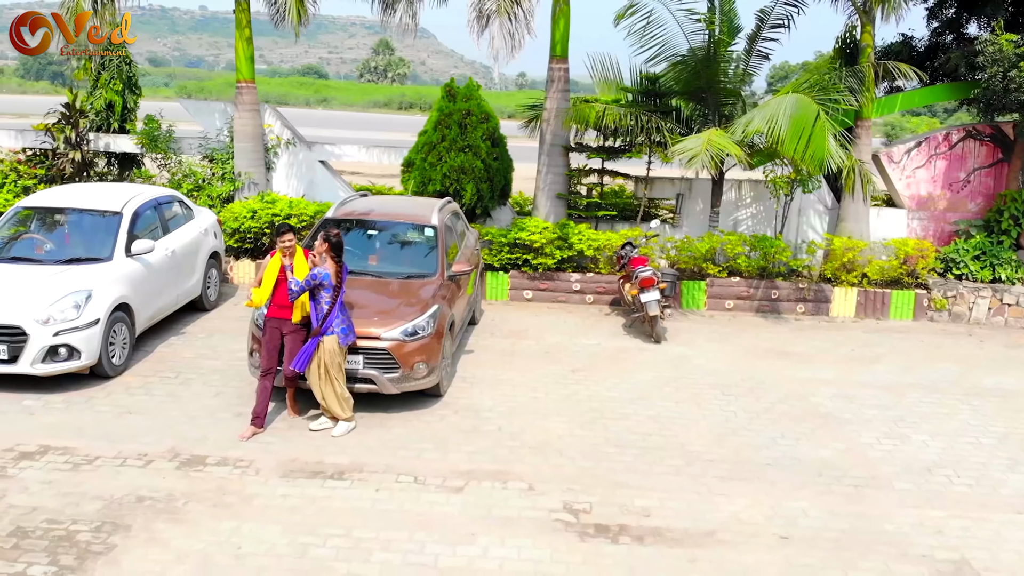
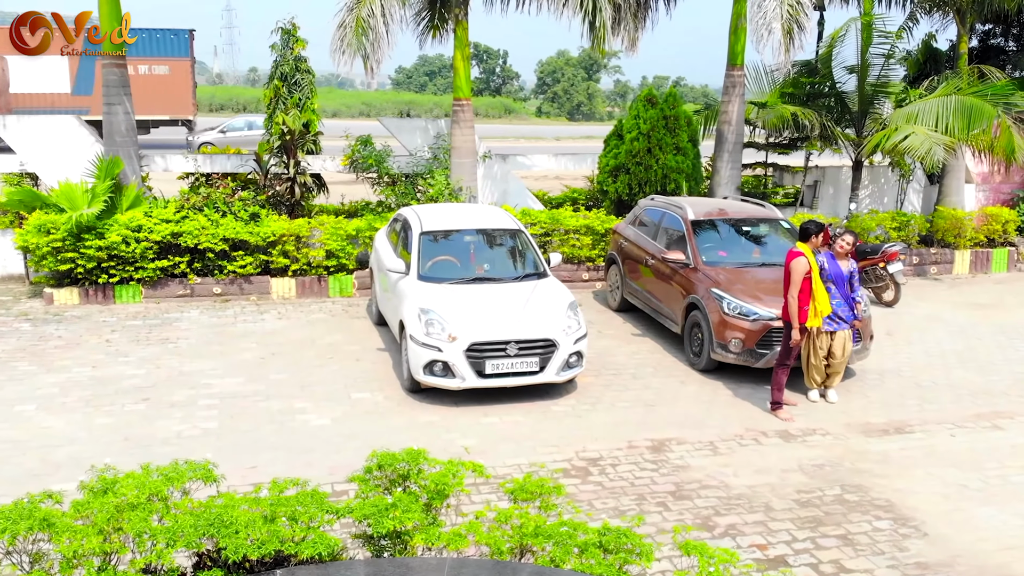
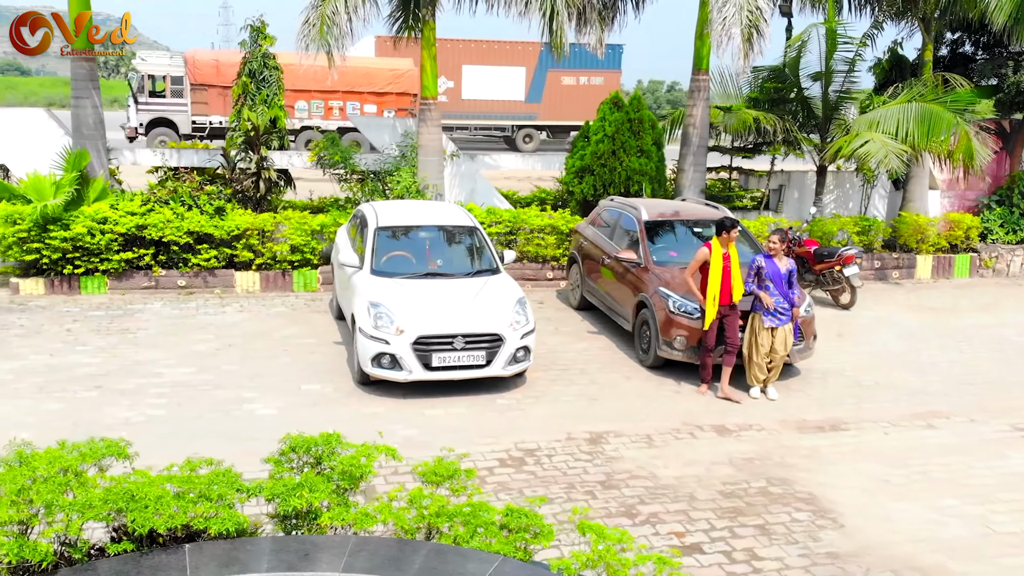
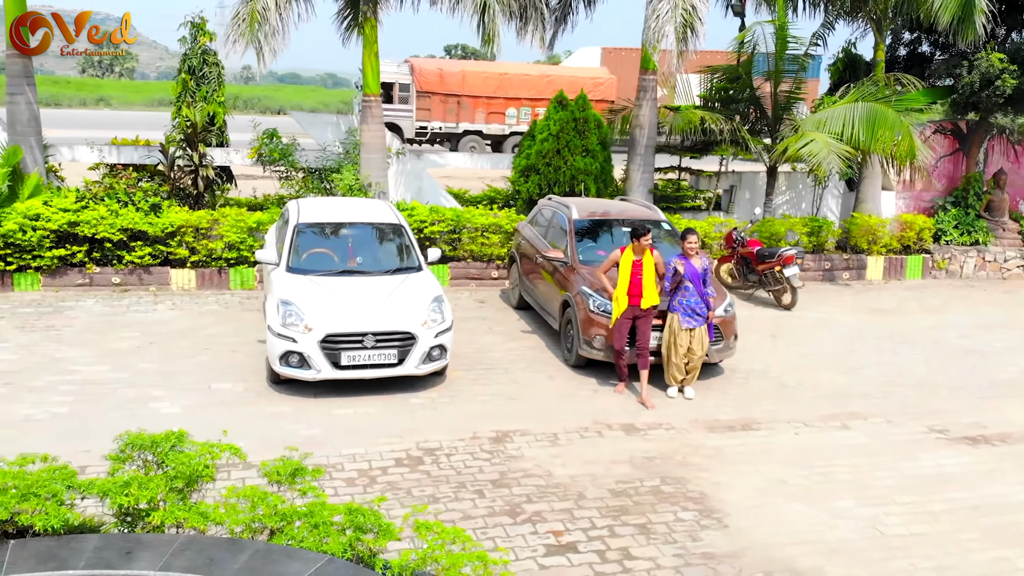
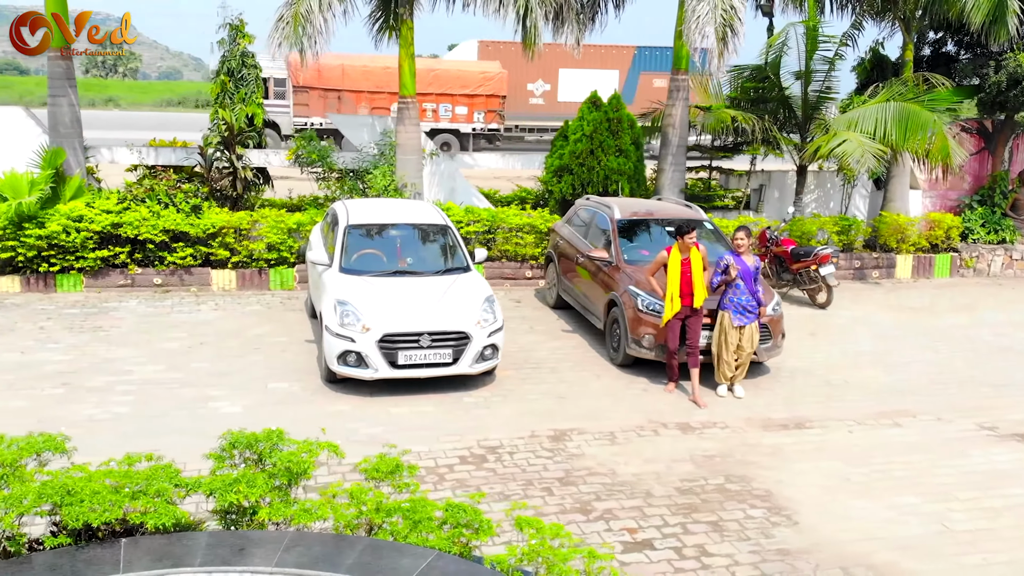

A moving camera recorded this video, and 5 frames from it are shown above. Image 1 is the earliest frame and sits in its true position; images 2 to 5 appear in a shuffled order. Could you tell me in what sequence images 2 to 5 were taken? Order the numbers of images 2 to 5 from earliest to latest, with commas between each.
4, 5, 3, 2
